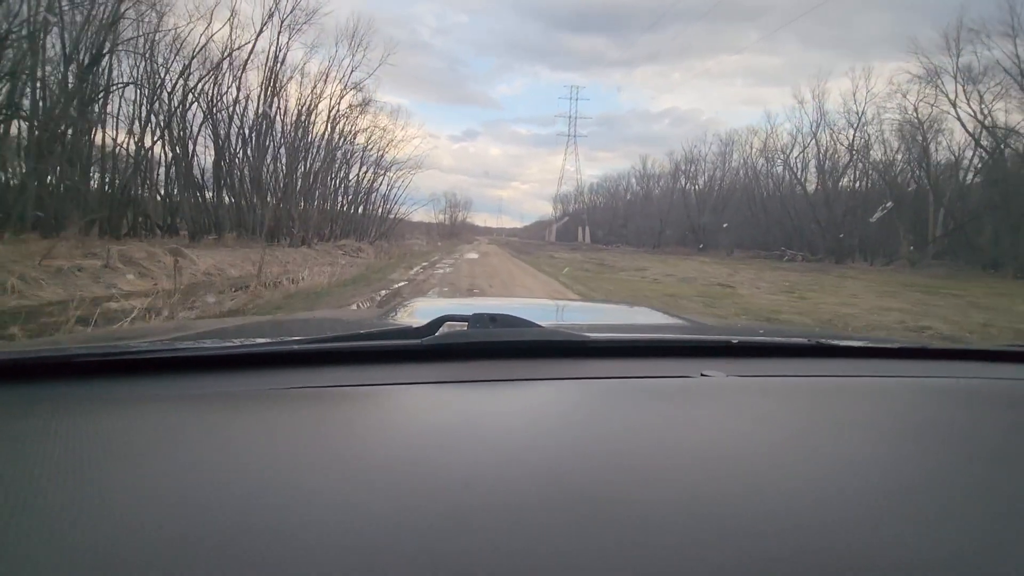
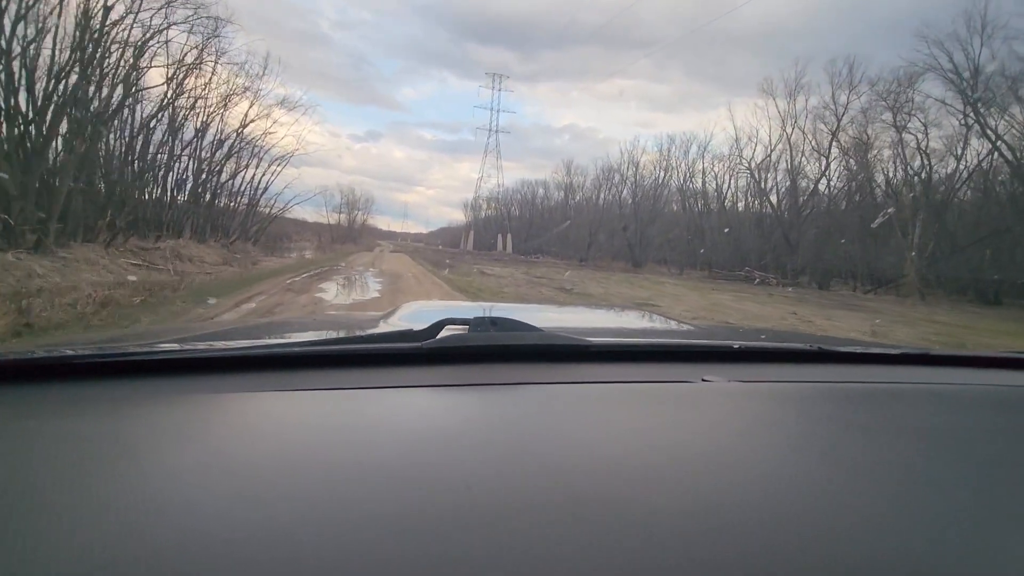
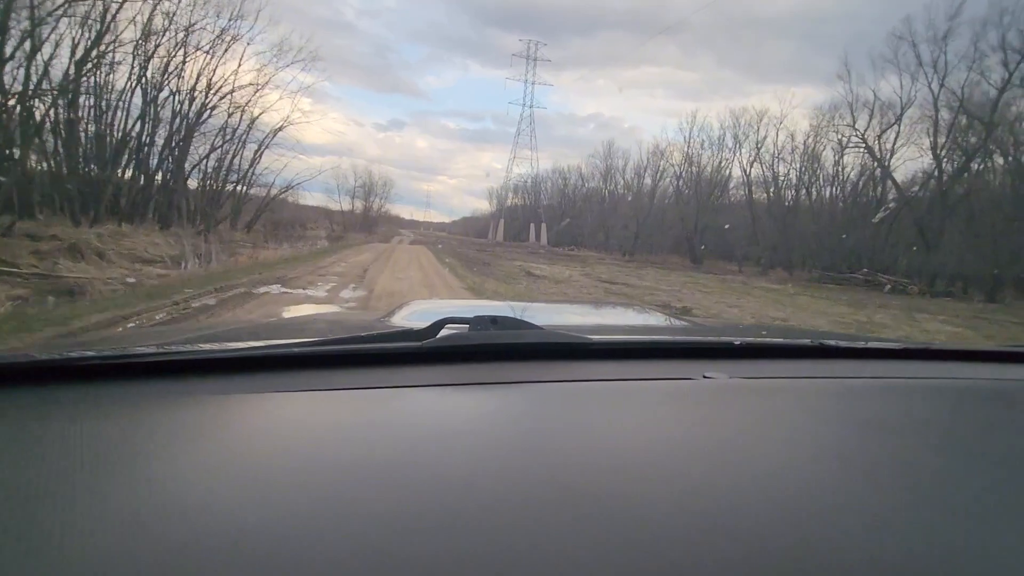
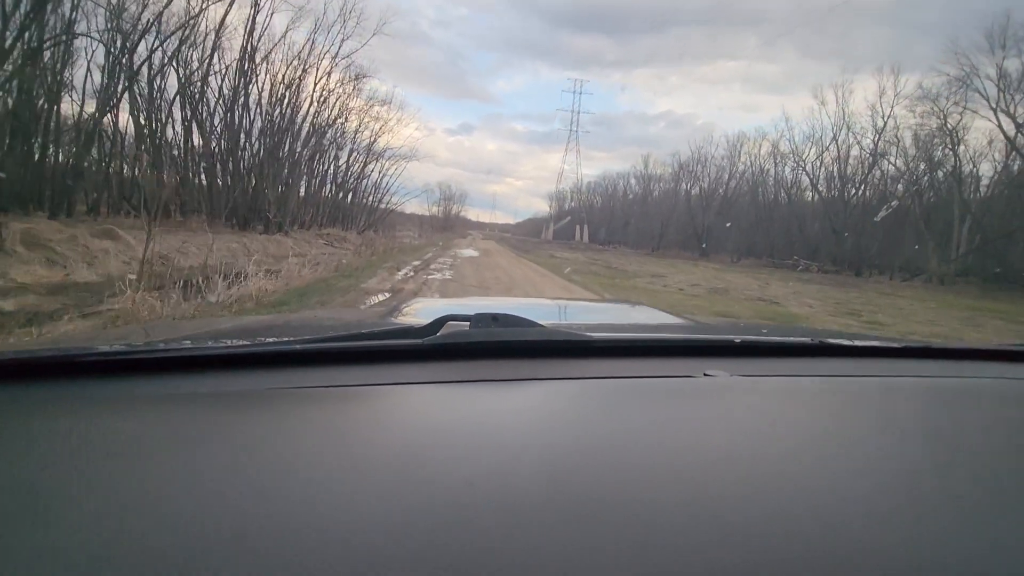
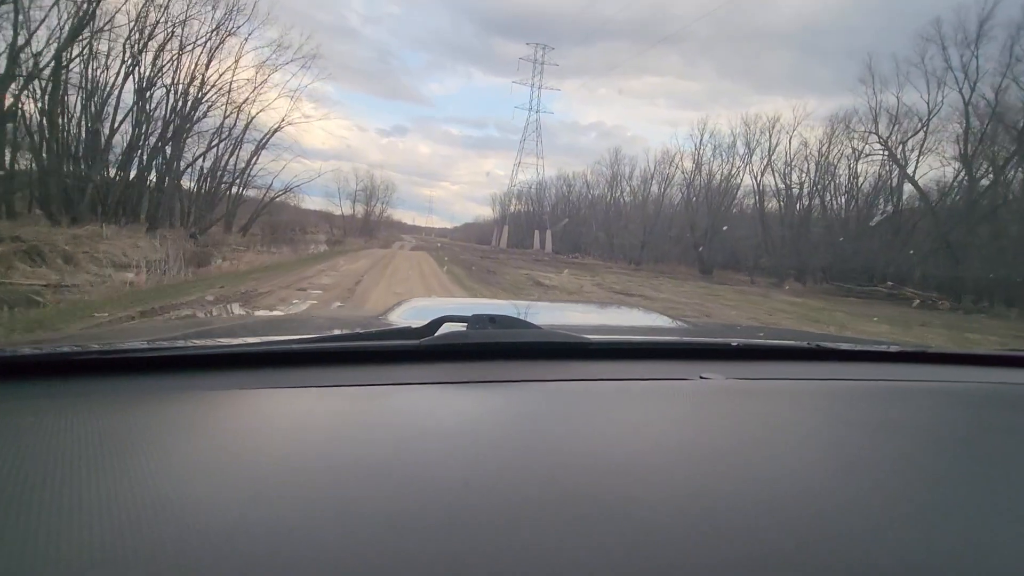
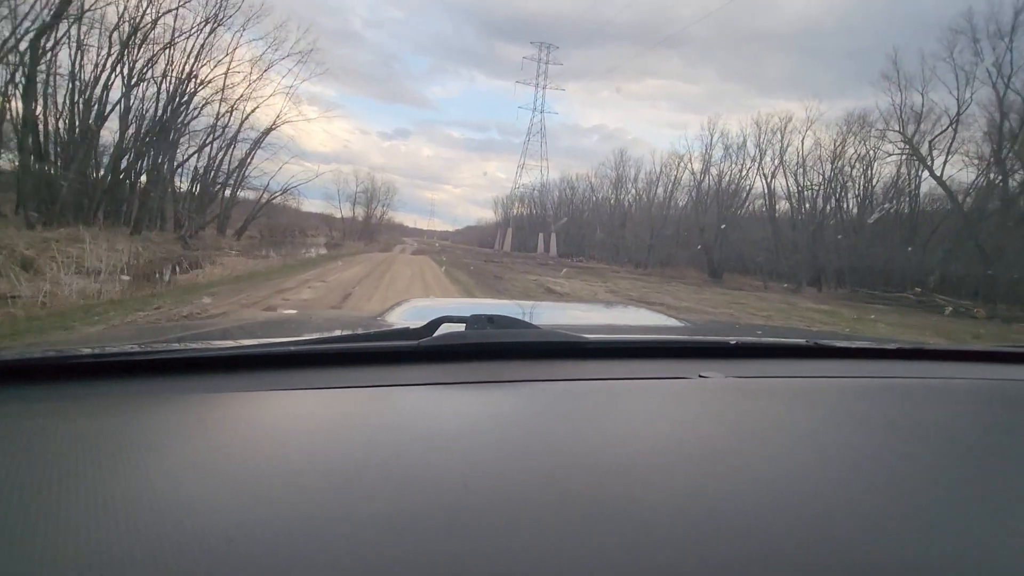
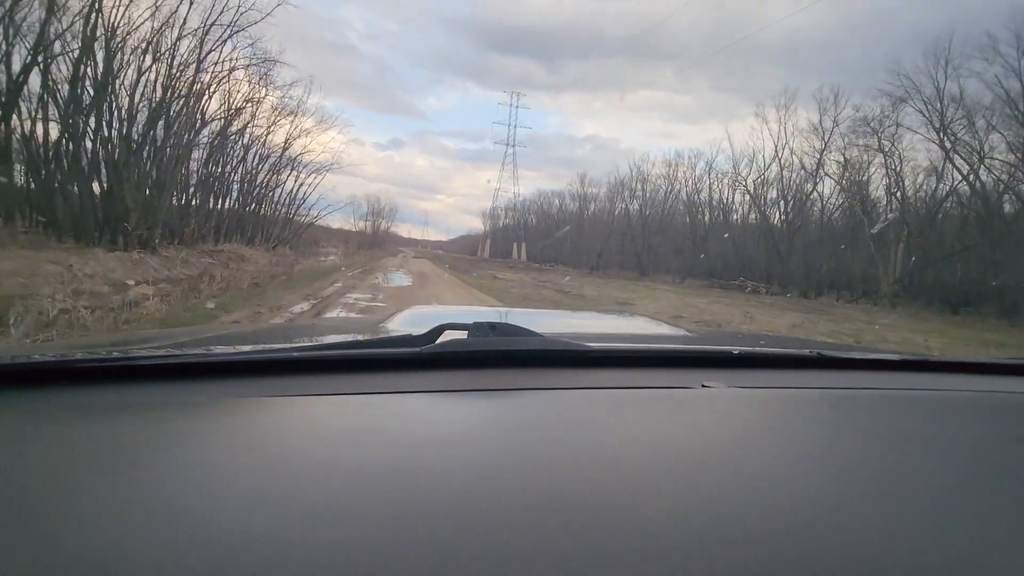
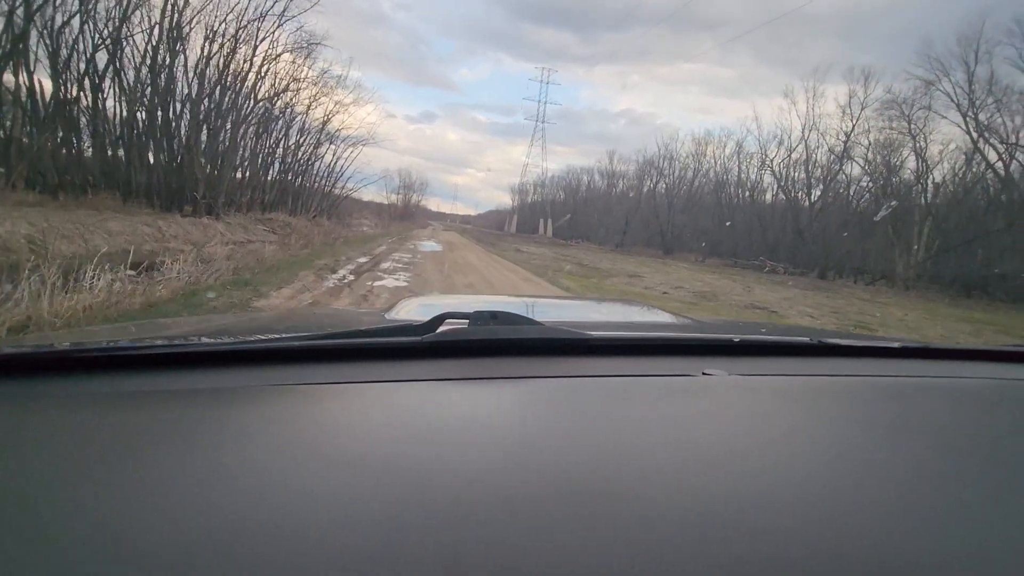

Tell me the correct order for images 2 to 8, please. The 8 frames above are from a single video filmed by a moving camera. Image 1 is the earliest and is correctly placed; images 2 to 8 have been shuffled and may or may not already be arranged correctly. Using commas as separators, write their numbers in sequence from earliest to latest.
4, 8, 7, 2, 3, 5, 6
